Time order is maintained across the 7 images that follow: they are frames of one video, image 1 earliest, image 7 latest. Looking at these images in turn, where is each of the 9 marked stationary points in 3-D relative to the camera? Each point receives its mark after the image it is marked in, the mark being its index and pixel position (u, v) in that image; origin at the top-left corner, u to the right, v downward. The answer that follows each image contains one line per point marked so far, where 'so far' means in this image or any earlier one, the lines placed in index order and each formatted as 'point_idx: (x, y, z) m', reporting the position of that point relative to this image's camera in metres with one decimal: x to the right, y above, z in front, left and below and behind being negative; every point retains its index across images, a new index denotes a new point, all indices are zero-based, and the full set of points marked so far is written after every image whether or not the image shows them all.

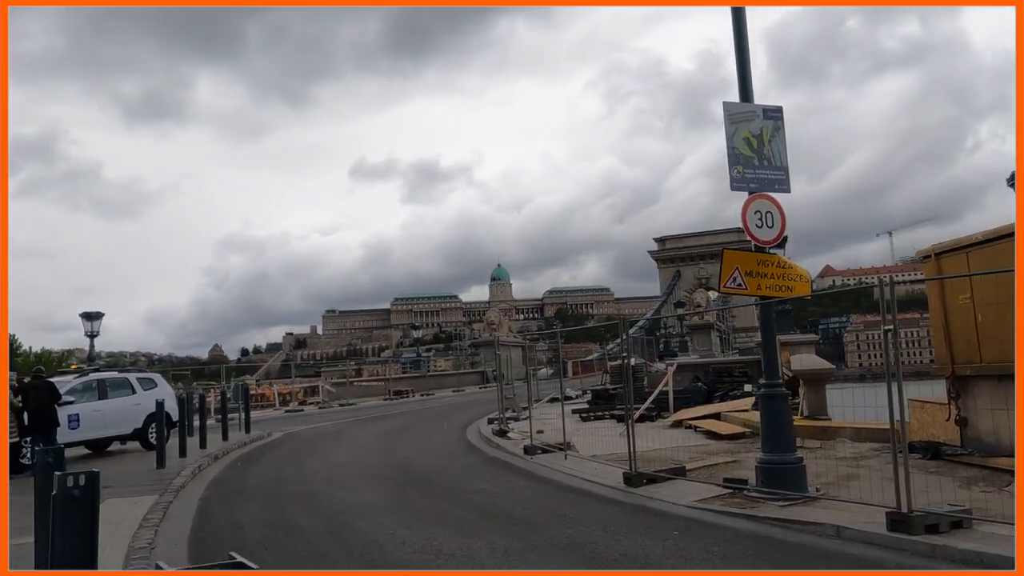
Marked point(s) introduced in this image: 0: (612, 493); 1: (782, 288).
0: (+1.1, -2.3, +8.4) m
1: (+2.8, 0.0, +7.9) m
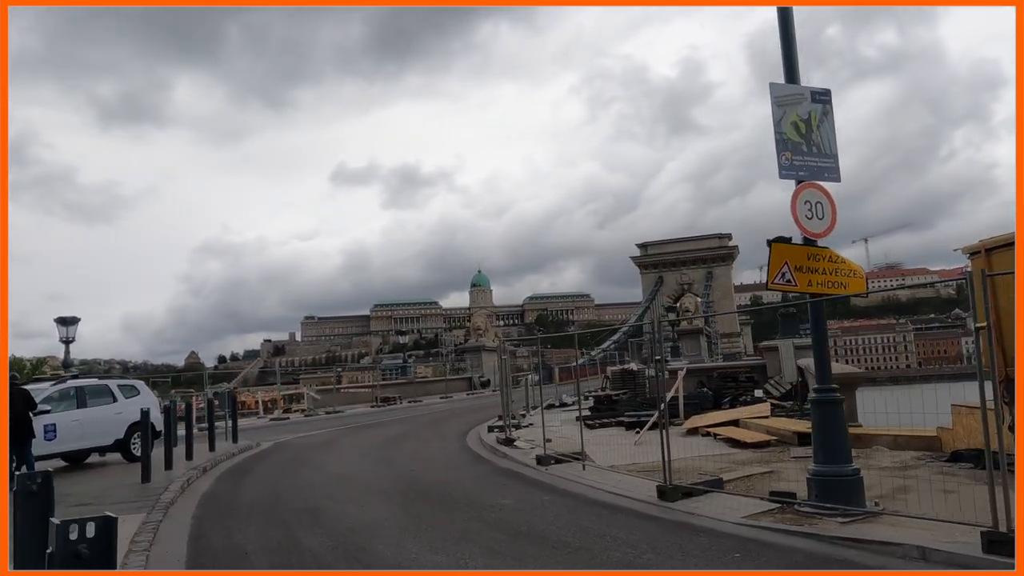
0: (+1.4, -2.2, +7.7) m
1: (+3.1, 0.0, +7.2) m
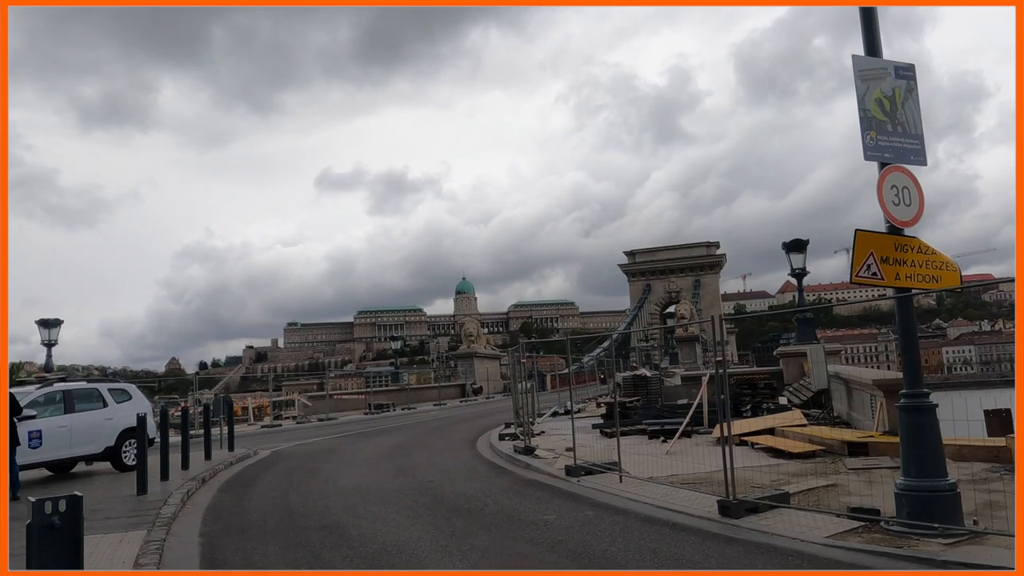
0: (+1.8, -2.2, +6.9) m
1: (+3.5, +0.1, +6.6) m
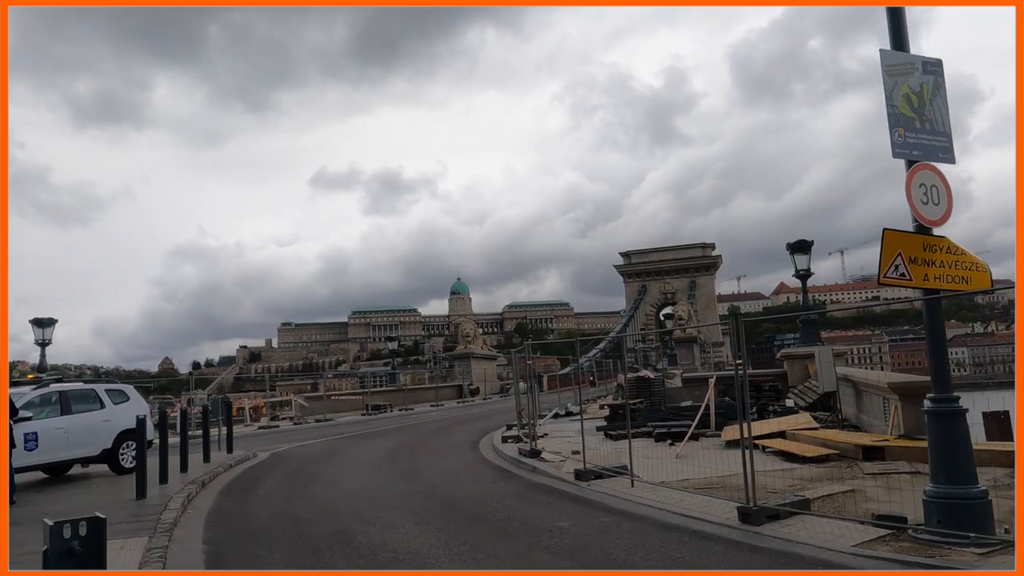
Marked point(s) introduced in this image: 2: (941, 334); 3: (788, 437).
0: (+1.9, -2.2, +6.7) m
1: (+3.7, +0.1, +6.4) m
2: (+3.5, -0.4, +6.3) m
3: (+4.2, -2.3, +11.5) m
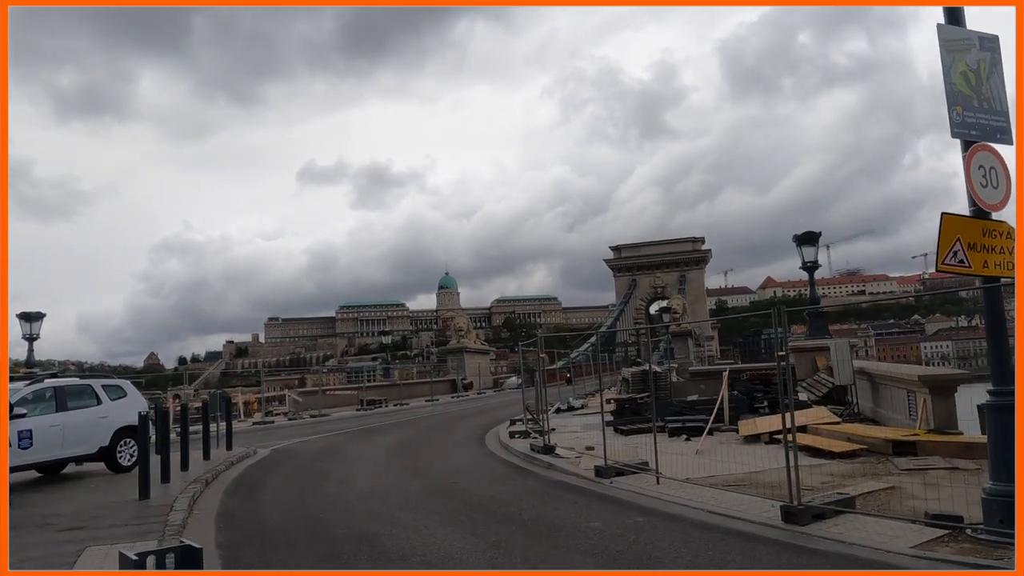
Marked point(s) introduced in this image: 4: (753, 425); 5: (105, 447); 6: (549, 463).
0: (+2.2, -2.1, +6.4) m
1: (+4.0, +0.2, +6.1) m
2: (+3.8, -0.3, +6.0) m
3: (+4.4, -2.1, +11.3) m
4: (+3.8, -2.2, +11.9) m
5: (-6.1, -2.4, +11.4) m
6: (+0.5, -2.5, +11.1) m
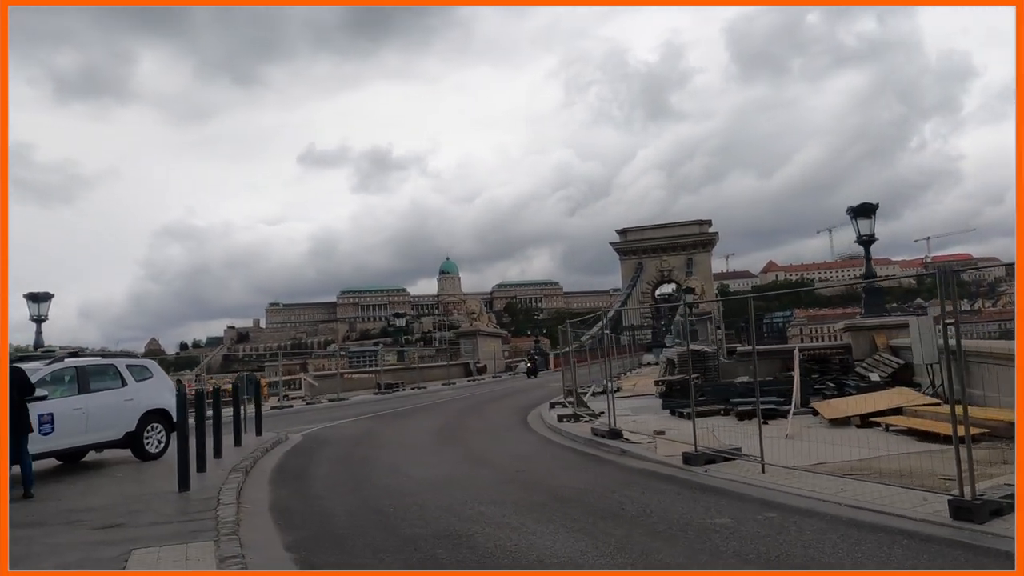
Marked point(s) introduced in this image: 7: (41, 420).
0: (+3.1, -1.7, +5.4) m
1: (+4.9, +0.5, +5.0) m
2: (+4.7, 0.0, +4.9) m
3: (+5.3, -1.7, +10.3) m
4: (+4.7, -1.7, +10.9) m
5: (-5.2, -2.0, +10.4) m
6: (+1.4, -2.1, +10.1) m
7: (-5.7, -1.6, +9.2) m
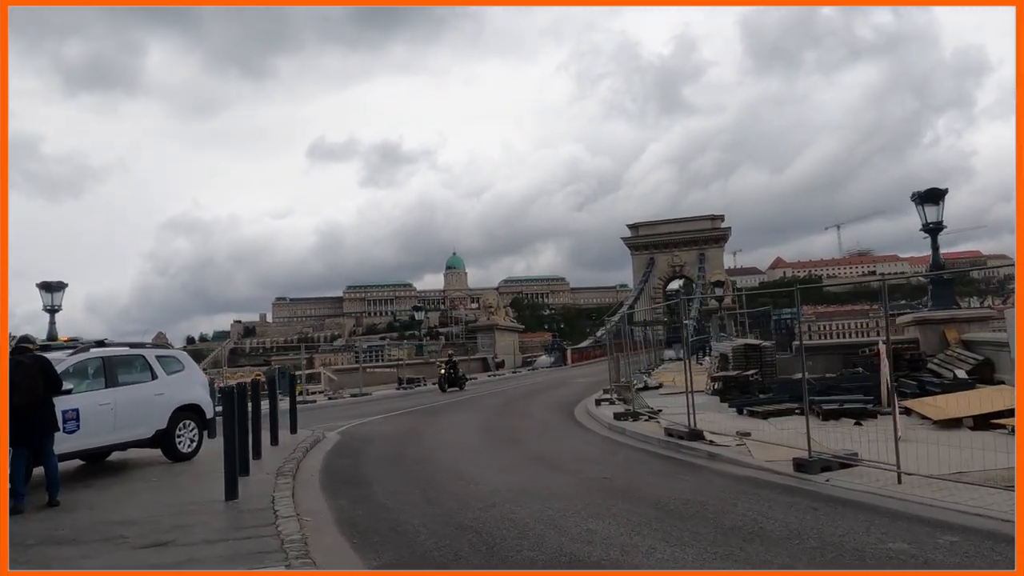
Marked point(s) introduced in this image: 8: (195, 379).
0: (+4.0, -1.6, +4.3) m
1: (+5.7, +0.6, +3.9) m
2: (+5.6, +0.2, +3.8) m
3: (+6.2, -1.5, +9.2) m
4: (+5.6, -1.5, +9.9) m
5: (-4.3, -1.8, +9.4) m
6: (+2.3, -1.9, +9.0) m
7: (-4.8, -1.4, +8.2) m
8: (-4.2, -1.2, +10.1) m
